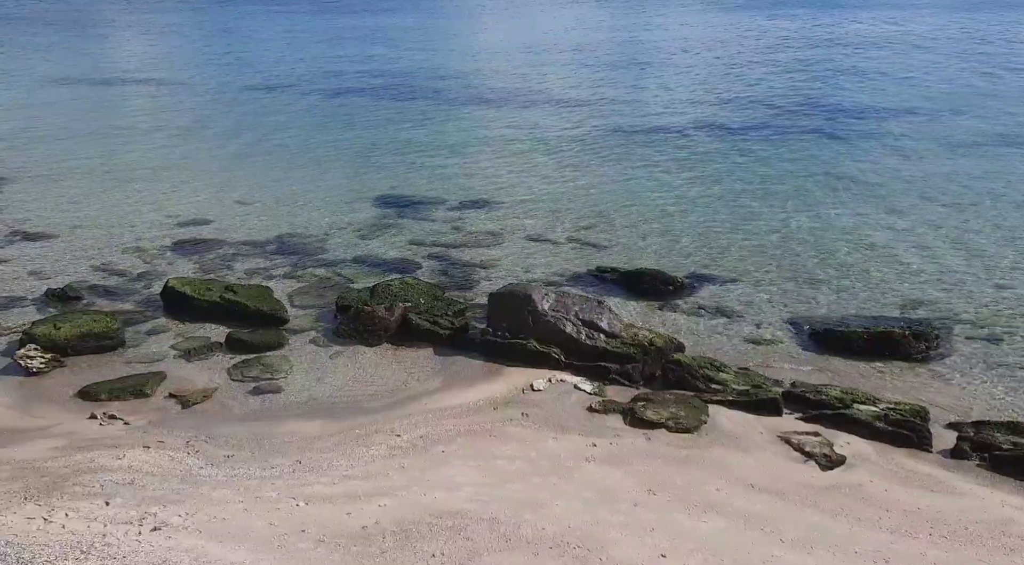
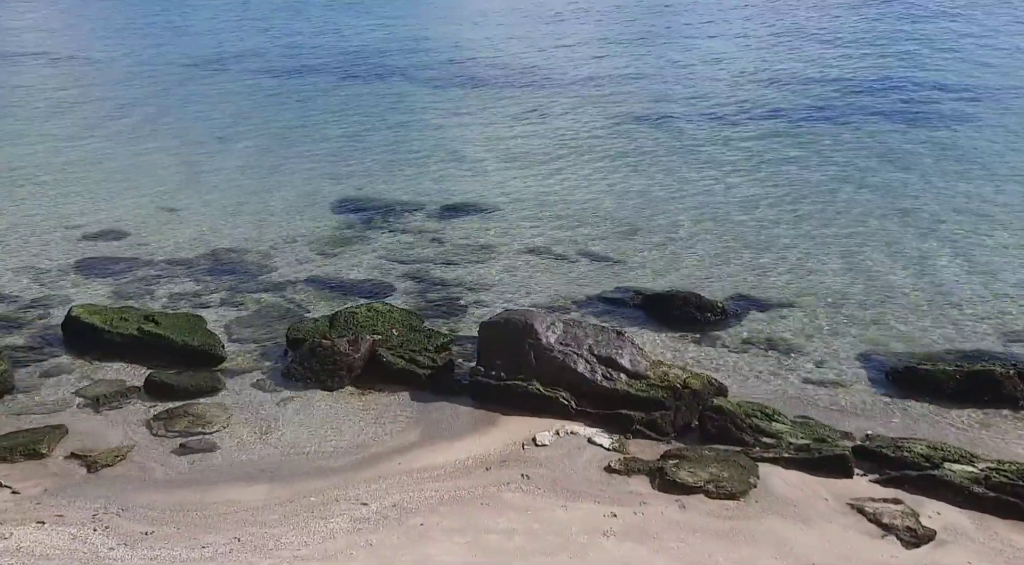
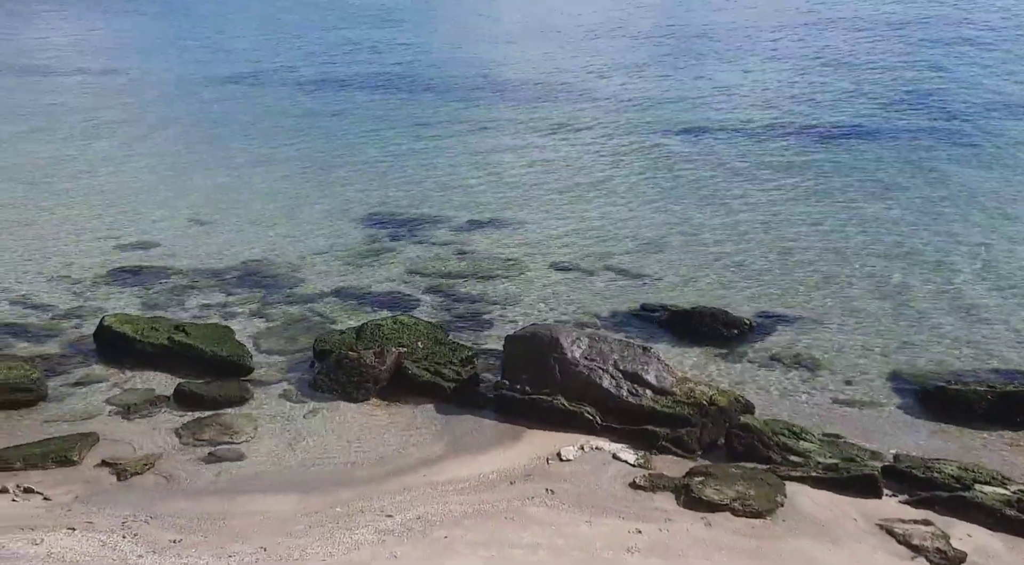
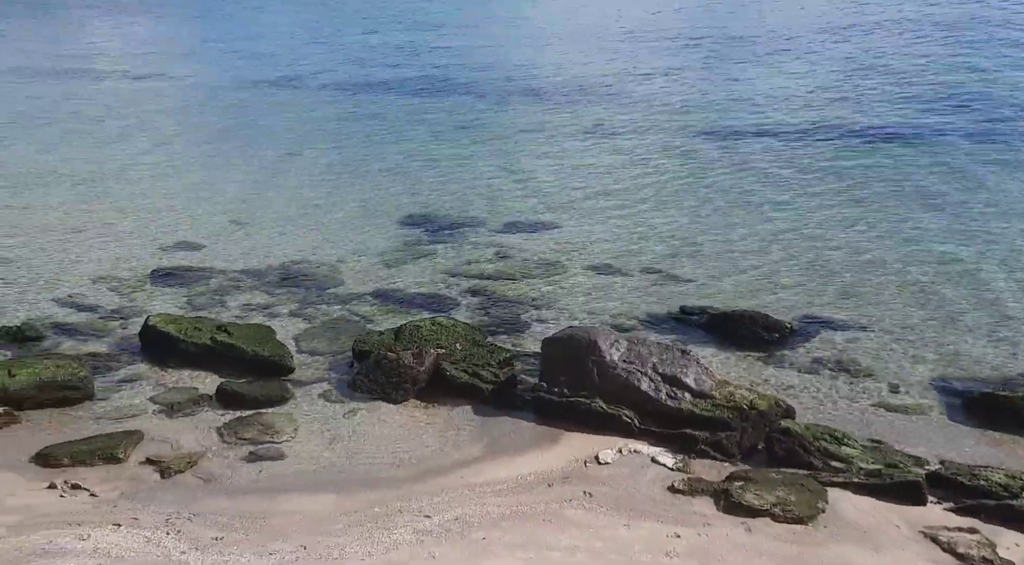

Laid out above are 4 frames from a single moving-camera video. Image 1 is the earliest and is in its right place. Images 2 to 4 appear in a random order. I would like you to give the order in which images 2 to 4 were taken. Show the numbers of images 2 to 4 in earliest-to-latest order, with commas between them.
2, 3, 4
